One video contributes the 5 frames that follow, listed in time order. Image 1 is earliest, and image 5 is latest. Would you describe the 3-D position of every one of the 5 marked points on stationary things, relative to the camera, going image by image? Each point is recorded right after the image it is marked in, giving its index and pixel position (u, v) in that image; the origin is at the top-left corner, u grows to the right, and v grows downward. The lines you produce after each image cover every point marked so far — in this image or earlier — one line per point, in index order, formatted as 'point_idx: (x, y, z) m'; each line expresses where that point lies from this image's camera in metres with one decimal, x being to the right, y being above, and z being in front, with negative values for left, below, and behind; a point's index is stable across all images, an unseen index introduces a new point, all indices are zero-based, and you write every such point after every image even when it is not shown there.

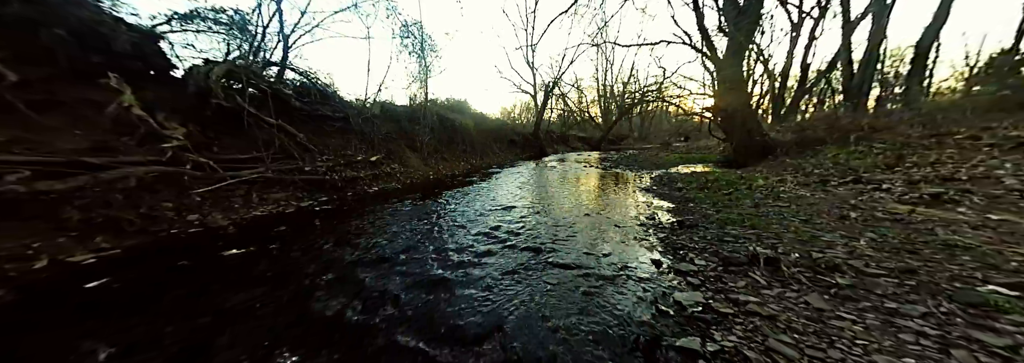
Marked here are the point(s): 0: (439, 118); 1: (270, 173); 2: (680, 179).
0: (-4.4, +3.6, +14.0) m
1: (-5.3, +0.2, +5.2) m
2: (+5.6, 0.0, +7.9) m
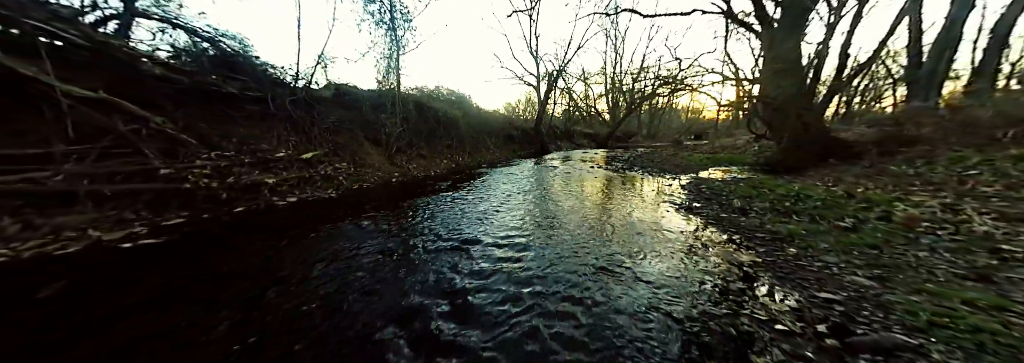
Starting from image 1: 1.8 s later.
0: (-4.7, +3.6, +11.8) m
1: (-5.8, 0.0, +3.1) m
2: (+5.1, -0.3, +5.6) m
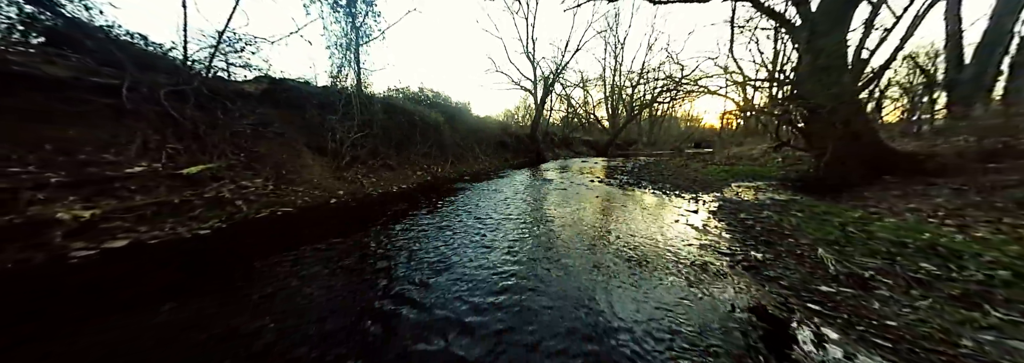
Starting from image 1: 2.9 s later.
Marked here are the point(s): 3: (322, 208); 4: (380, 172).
0: (-5.3, +3.0, +10.1) m
1: (-6.3, -0.3, +1.3) m
2: (+4.5, -0.8, +3.9) m
3: (-4.4, -0.6, +5.4) m
4: (-4.5, +0.3, +8.2) m
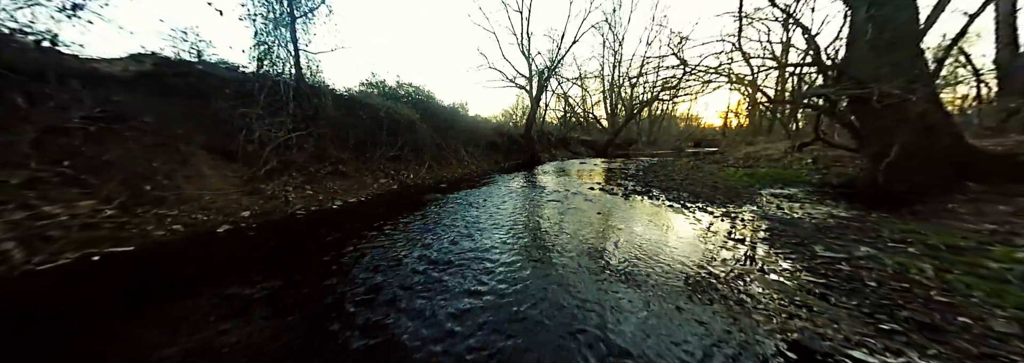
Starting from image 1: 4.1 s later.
0: (-5.8, +2.6, +8.3) m
1: (-6.9, -0.7, -0.5) m
2: (+4.0, -1.1, +2.2) m
3: (-4.9, -0.9, +3.7) m
4: (-5.1, 0.0, +6.4) m
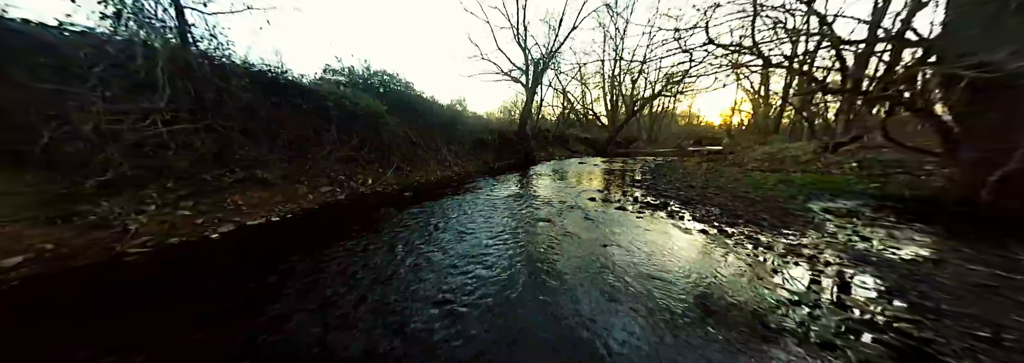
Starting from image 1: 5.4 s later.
0: (-6.4, +2.4, +6.4) m
1: (-7.4, -1.0, -2.3) m
2: (+3.5, -1.4, +0.4) m
3: (-5.4, -1.2, +1.9) m
4: (-5.7, -0.2, +4.6) m
